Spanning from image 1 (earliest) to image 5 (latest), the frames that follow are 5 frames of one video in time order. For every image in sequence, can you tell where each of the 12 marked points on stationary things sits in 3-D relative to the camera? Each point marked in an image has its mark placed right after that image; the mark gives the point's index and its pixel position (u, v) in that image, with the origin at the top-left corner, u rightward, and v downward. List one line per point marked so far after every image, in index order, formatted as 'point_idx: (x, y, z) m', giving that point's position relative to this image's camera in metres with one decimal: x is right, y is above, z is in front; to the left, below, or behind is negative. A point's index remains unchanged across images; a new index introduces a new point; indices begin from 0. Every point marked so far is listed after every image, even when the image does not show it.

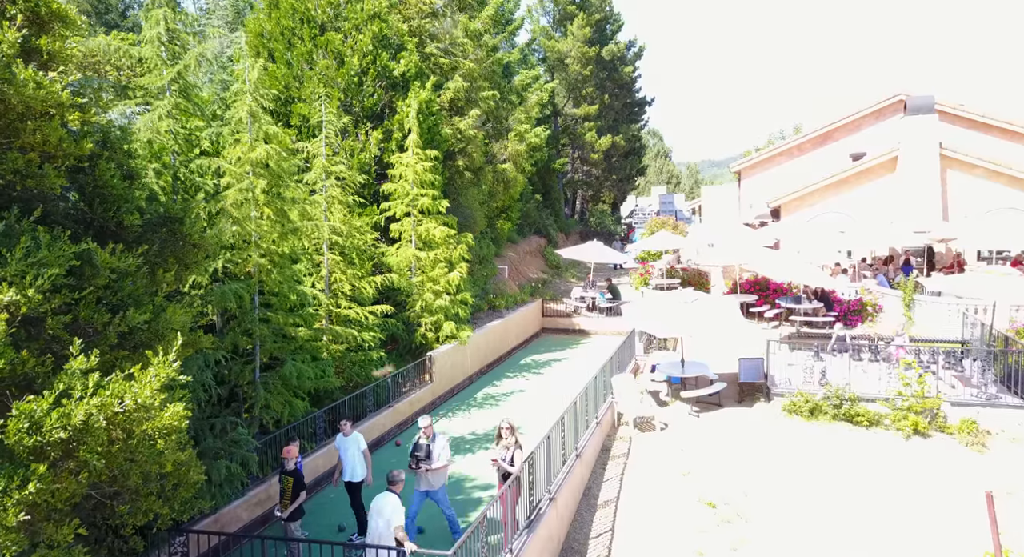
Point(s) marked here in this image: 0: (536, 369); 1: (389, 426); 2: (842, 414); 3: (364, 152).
0: (+0.7, -2.5, +19.1) m
1: (-2.4, -2.9, +13.6) m
2: (+6.6, -2.7, +13.8) m
3: (-3.8, +3.2, +17.4) m
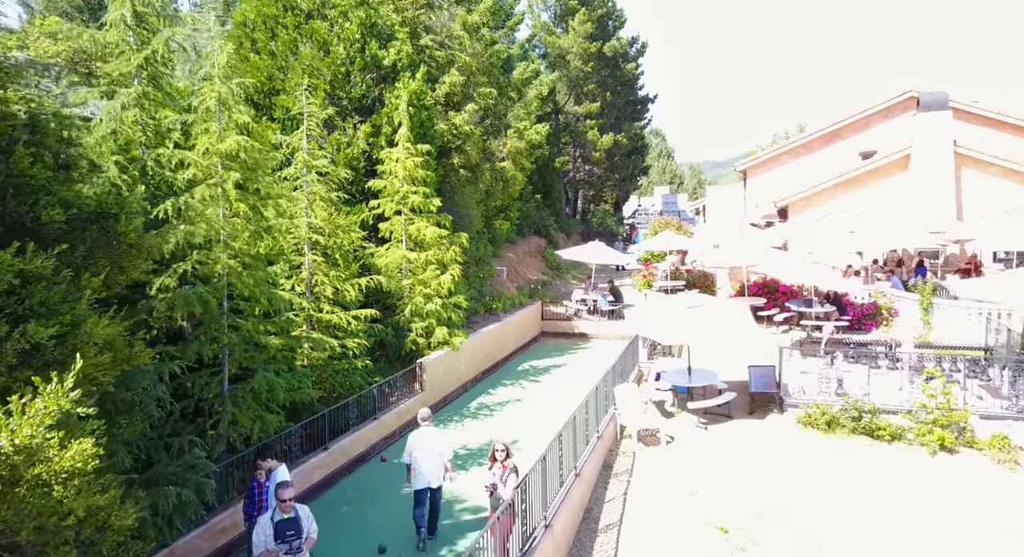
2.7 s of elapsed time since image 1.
0: (+0.6, -2.5, +18.2) m
1: (-2.5, -2.9, +12.6) m
2: (+6.5, -2.8, +12.9) m
3: (-3.8, +3.1, +16.5) m
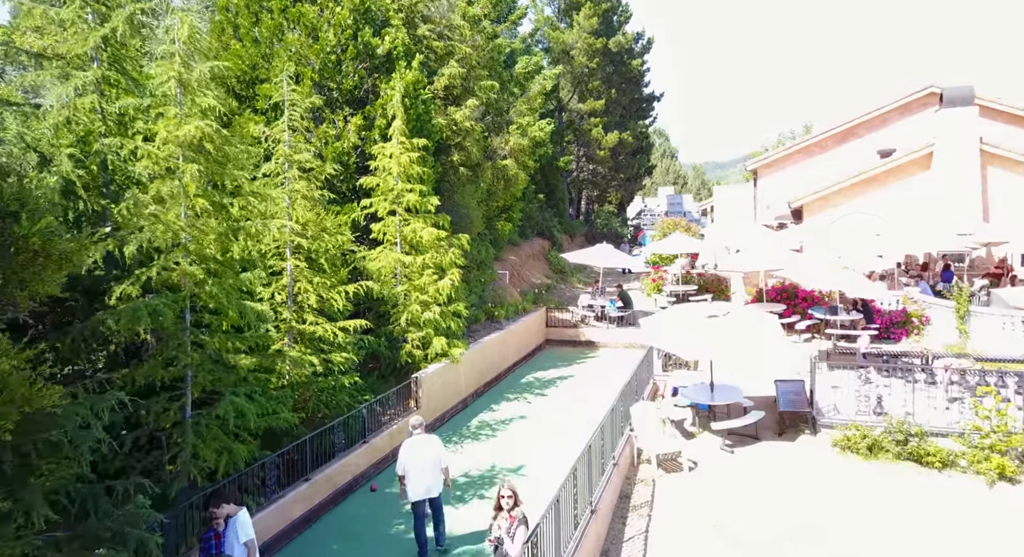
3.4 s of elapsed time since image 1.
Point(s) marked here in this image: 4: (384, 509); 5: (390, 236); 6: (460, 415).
0: (+0.7, -2.7, +16.9) m
1: (-2.4, -3.0, +11.3) m
2: (+6.6, -2.9, +11.6) m
3: (-3.7, +3.0, +15.2) m
4: (-1.9, -3.4, +10.4) m
5: (-2.6, +0.9, +14.8) m
6: (-1.1, -2.9, +14.8) m
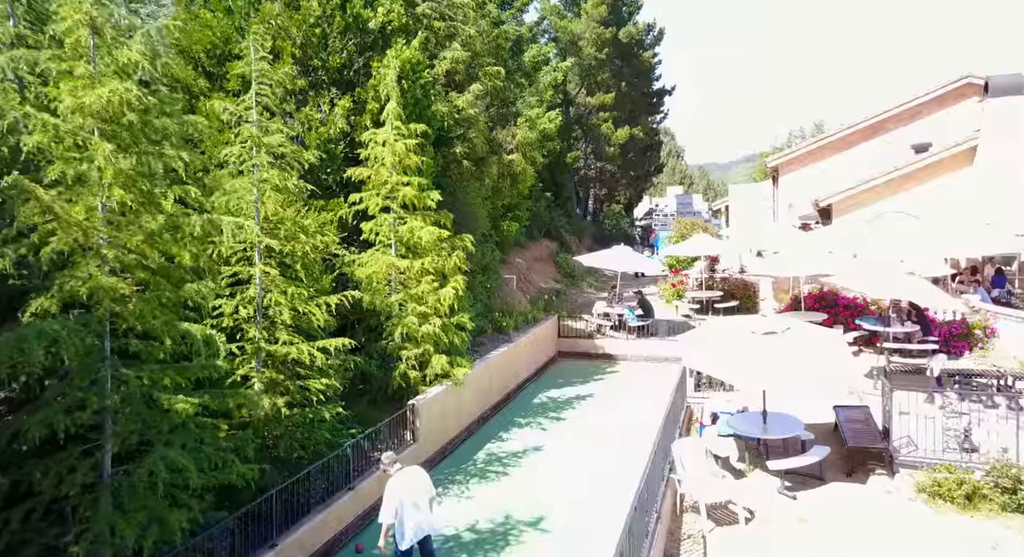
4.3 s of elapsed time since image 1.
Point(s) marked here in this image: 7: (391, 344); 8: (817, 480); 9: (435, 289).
0: (+0.9, -2.8, +14.8) m
1: (-2.2, -3.2, +9.2) m
2: (+6.8, -3.0, +9.5) m
3: (-3.5, +2.9, +13.1) m
4: (-1.7, -3.6, +8.3) m
5: (-2.4, +0.8, +12.7) m
6: (-0.9, -3.1, +12.7) m
7: (-2.1, -1.1, +12.1) m
8: (+4.7, -3.1, +10.7) m
9: (-1.4, -0.2, +12.5) m
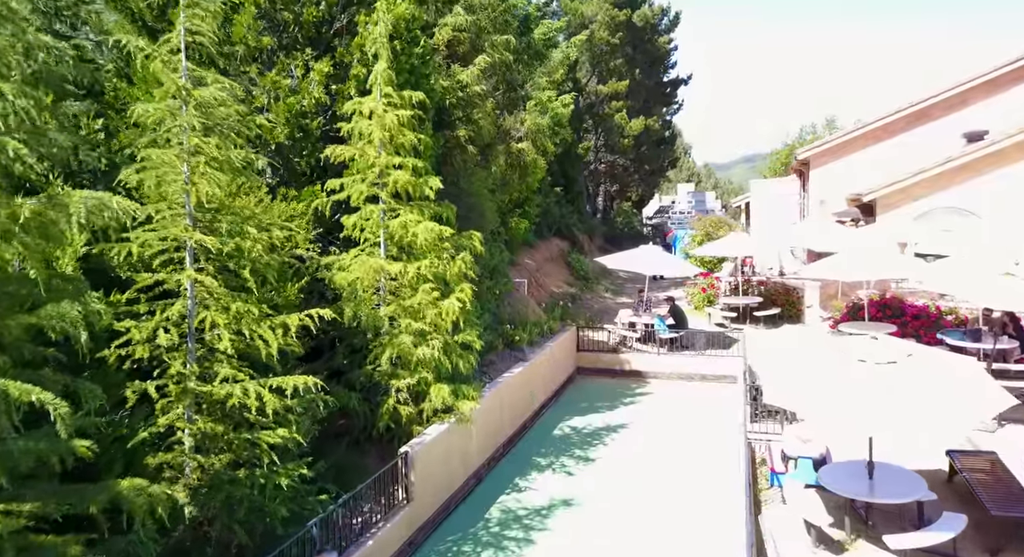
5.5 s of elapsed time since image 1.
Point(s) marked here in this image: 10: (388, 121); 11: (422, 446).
0: (+1.2, -2.9, +12.1) m
1: (-1.9, -3.3, +6.5) m
2: (+7.1, -3.1, +6.8) m
3: (-3.2, +2.8, +10.4) m
4: (-1.4, -3.7, +5.6) m
5: (-2.1, +0.6, +10.0) m
6: (-0.6, -3.2, +10.0) m
7: (-1.8, -1.2, +9.4) m
8: (+5.0, -3.2, +8.0) m
9: (-1.1, -0.3, +9.8) m
10: (-1.8, +2.2, +9.8) m
11: (-1.1, -2.1, +8.9) m
